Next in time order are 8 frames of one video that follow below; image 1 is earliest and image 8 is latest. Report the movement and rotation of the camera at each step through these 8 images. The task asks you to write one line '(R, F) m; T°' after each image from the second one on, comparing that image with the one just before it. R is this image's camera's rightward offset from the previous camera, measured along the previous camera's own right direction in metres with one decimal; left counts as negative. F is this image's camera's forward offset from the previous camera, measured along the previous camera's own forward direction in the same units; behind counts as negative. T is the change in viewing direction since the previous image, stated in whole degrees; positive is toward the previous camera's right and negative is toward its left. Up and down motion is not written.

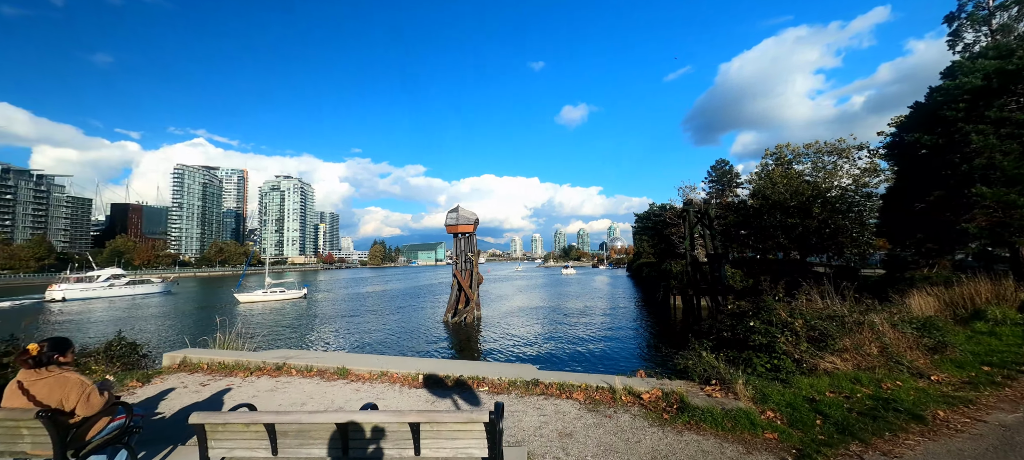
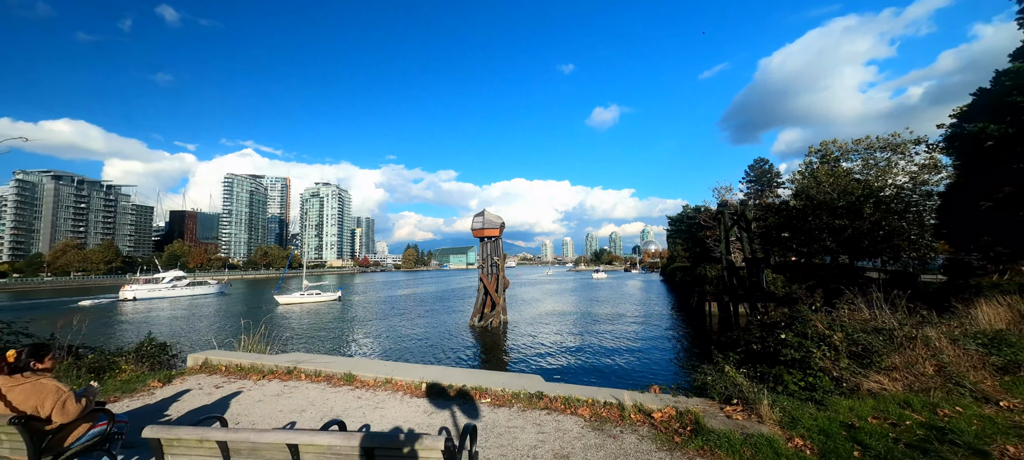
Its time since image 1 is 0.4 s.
(+0.3, +0.2) m; -5°
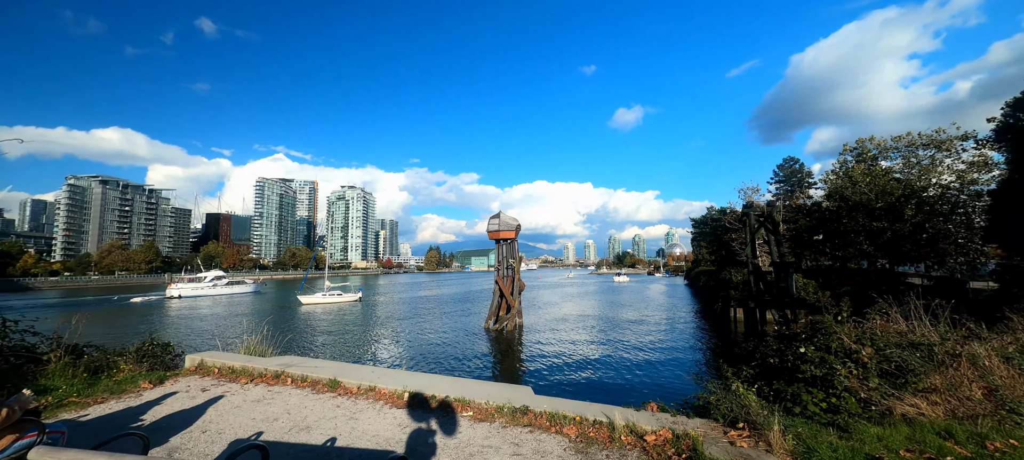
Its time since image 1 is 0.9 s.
(+0.4, +0.3) m; -3°
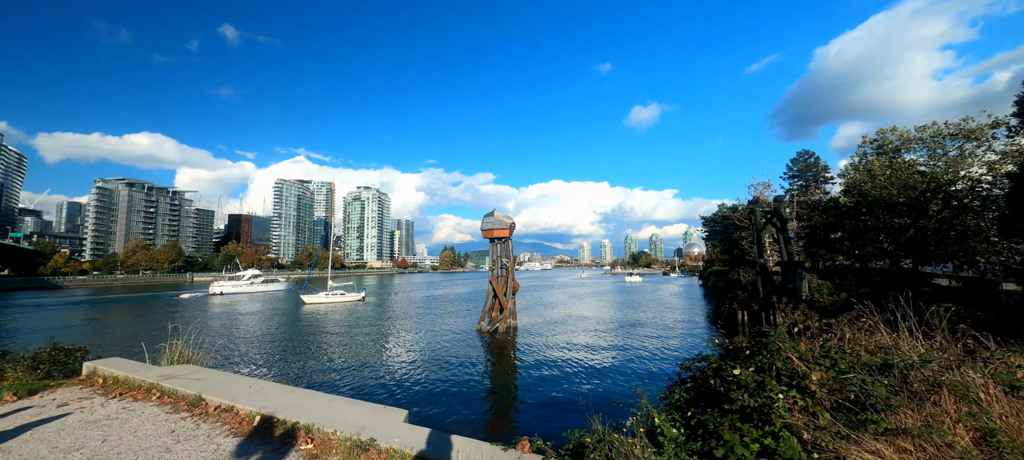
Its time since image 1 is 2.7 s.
(+1.3, +0.8) m; -2°
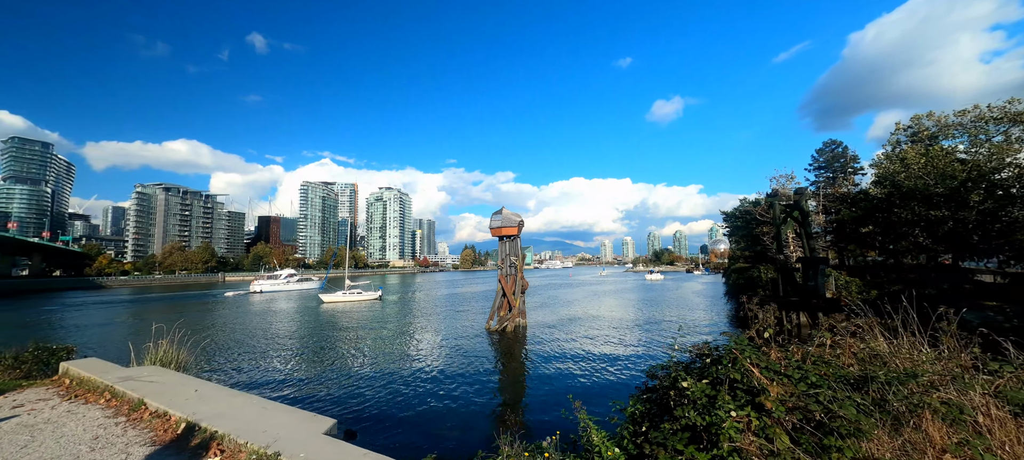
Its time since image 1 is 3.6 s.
(+0.7, +0.3) m; -3°
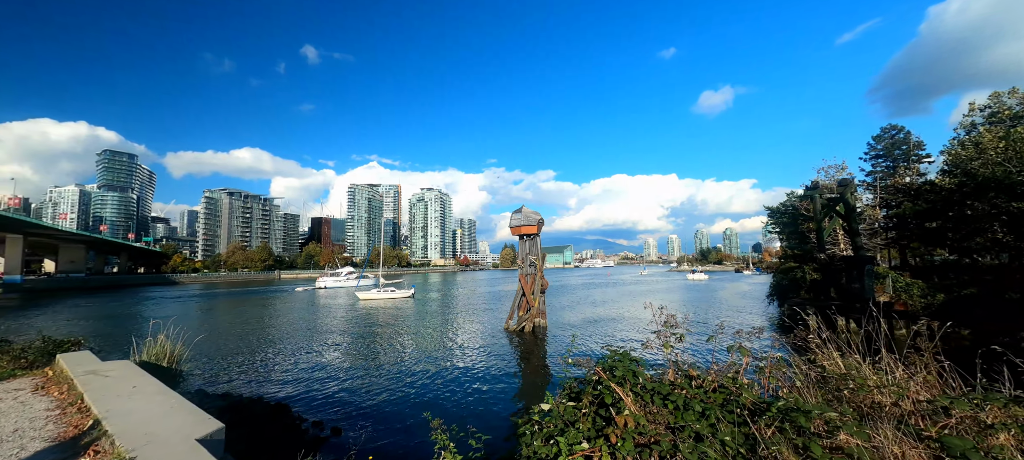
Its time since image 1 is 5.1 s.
(+1.2, +0.4) m; -6°
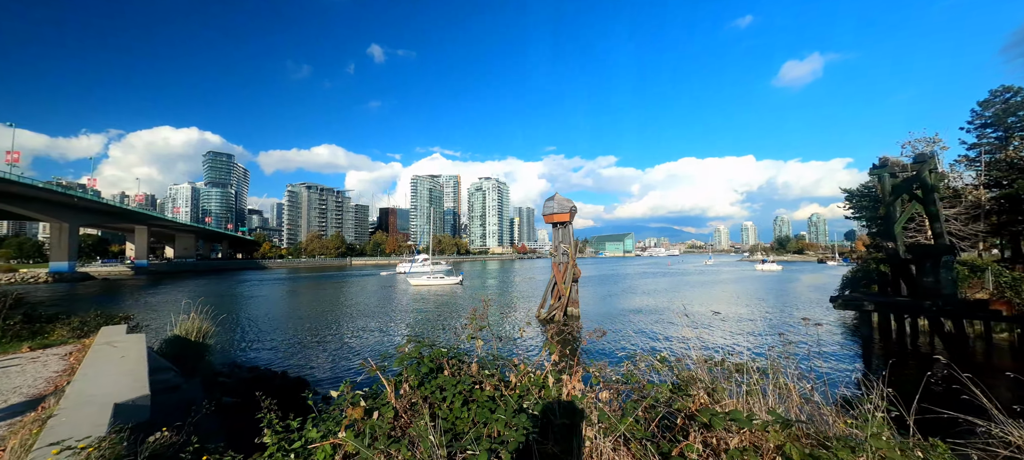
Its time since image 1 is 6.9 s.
(+1.5, +0.2) m; -9°
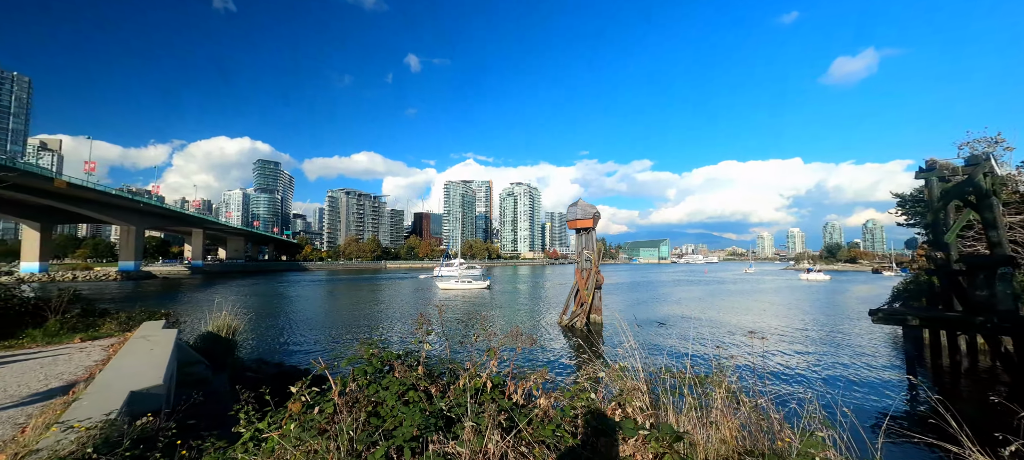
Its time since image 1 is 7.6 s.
(+0.5, -0.1) m; -5°
